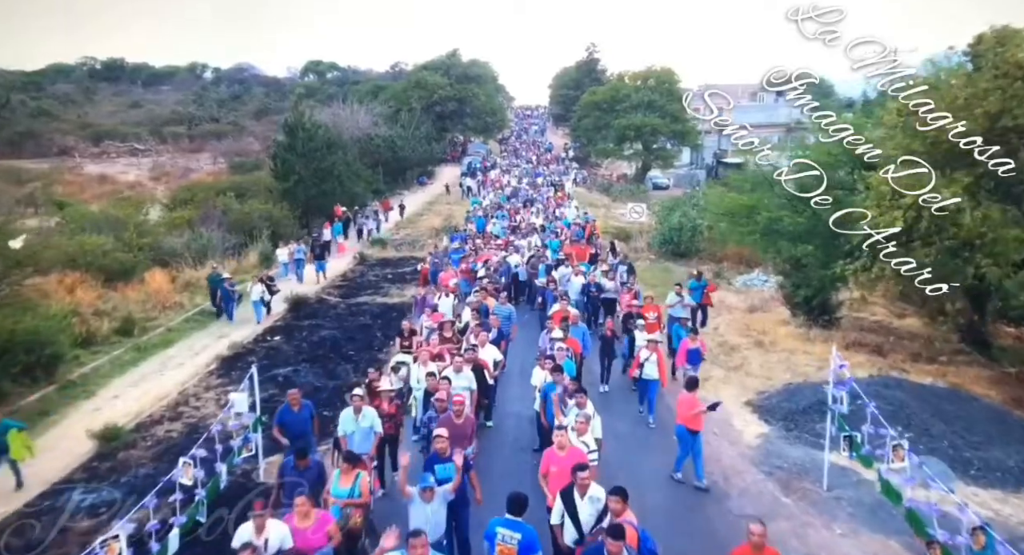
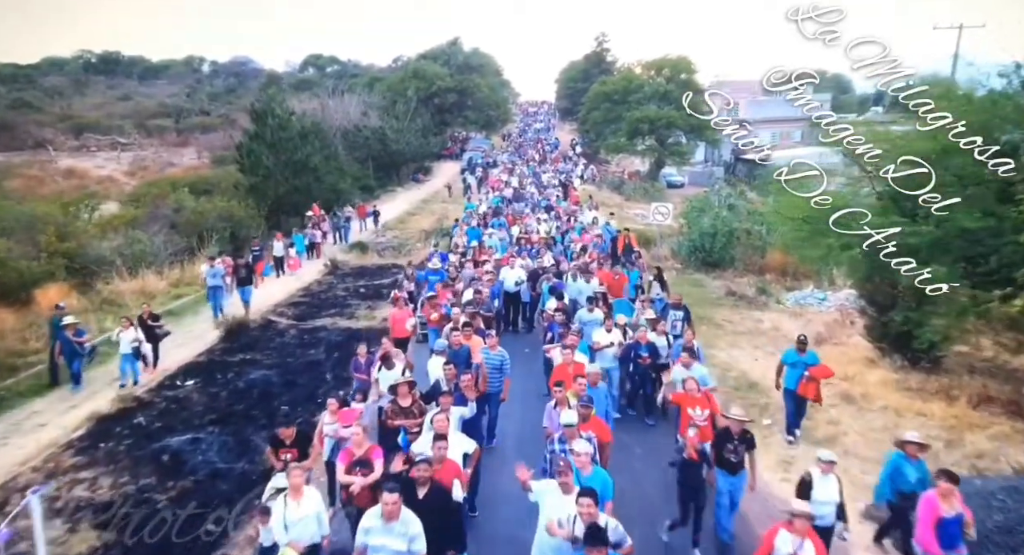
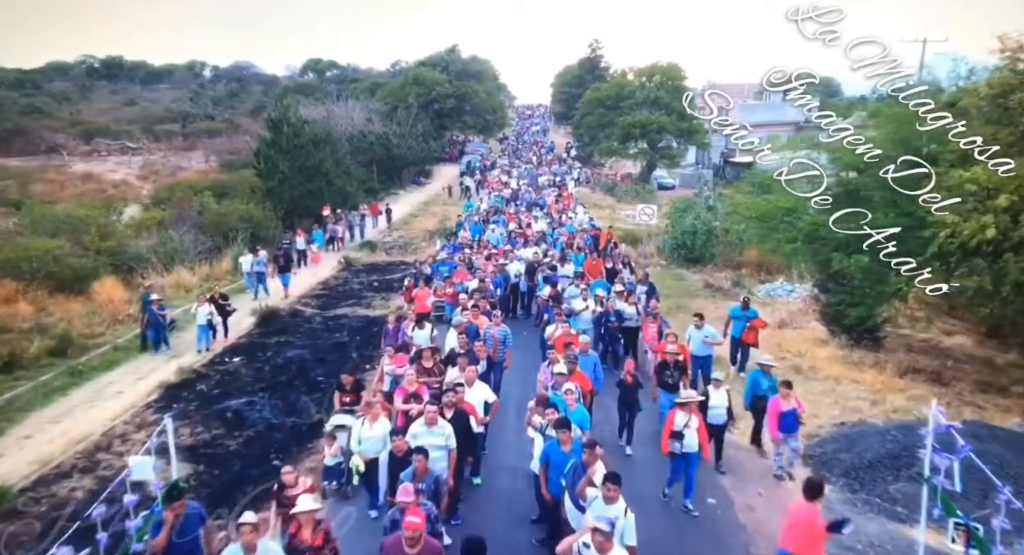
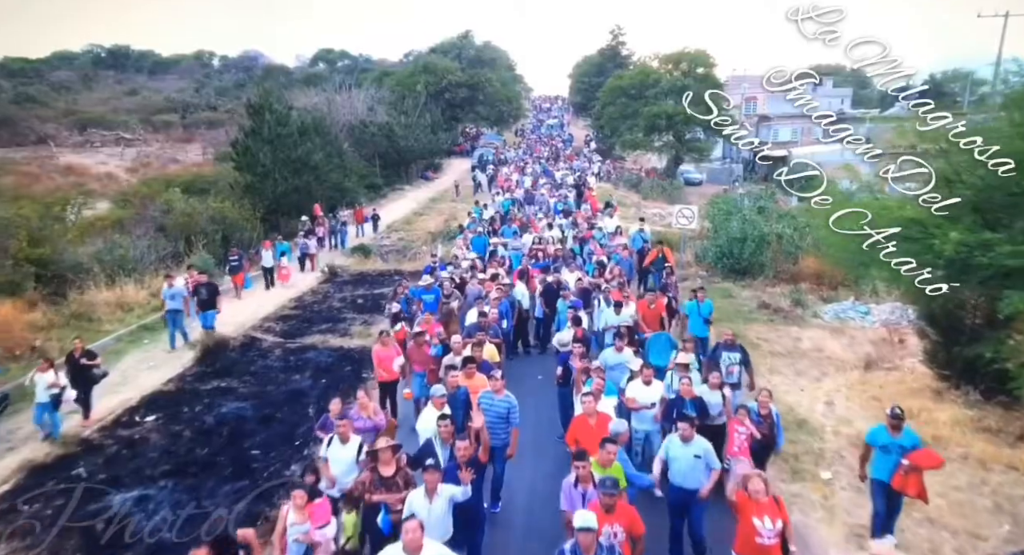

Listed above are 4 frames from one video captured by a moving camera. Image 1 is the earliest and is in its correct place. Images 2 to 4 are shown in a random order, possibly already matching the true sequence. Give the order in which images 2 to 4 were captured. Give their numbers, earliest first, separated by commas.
3, 2, 4
